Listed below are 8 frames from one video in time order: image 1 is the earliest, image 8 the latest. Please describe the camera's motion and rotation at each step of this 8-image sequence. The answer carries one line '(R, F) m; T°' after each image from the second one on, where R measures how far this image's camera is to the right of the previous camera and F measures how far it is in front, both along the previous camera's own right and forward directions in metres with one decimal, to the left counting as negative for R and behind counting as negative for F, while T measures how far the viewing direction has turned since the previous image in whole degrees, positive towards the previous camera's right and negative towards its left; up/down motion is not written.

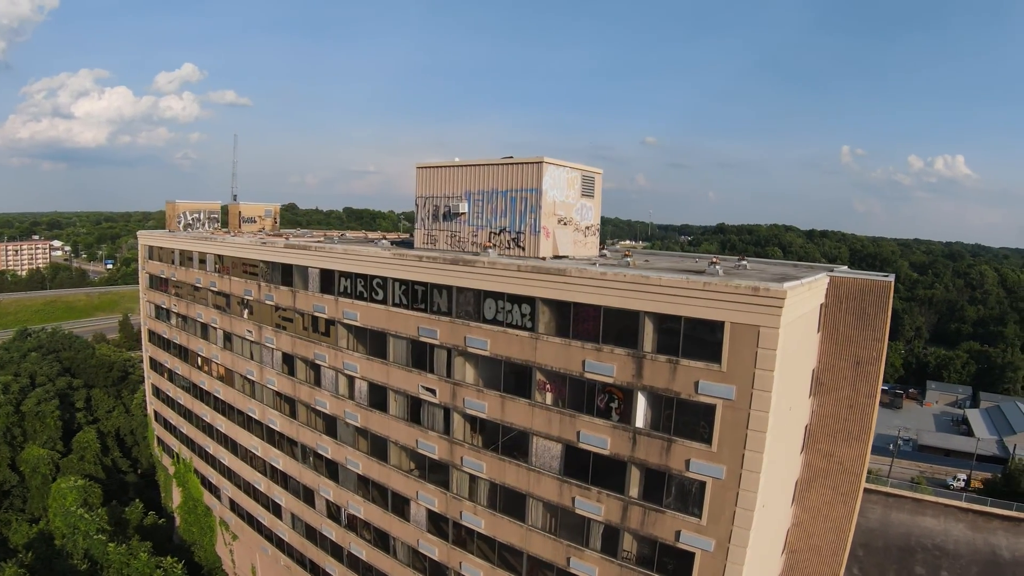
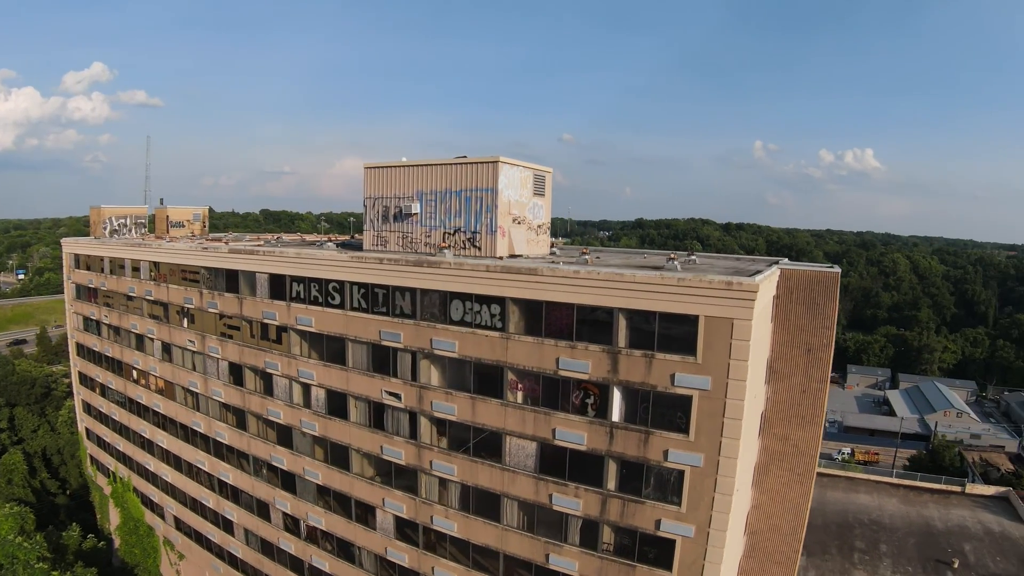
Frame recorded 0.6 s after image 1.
(-0.7, +0.1) m; +6°
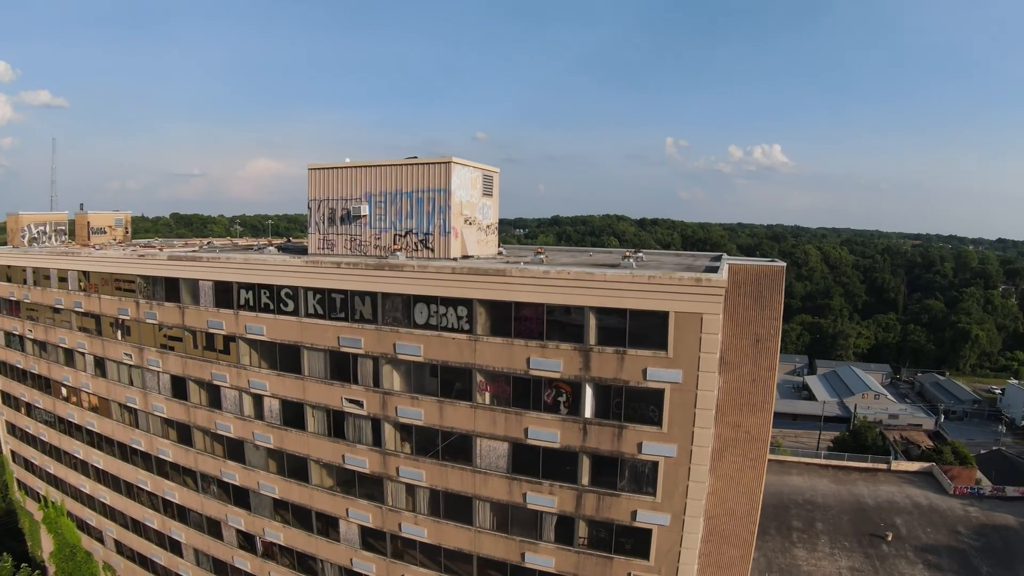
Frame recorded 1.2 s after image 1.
(-0.7, 0.0) m; +6°
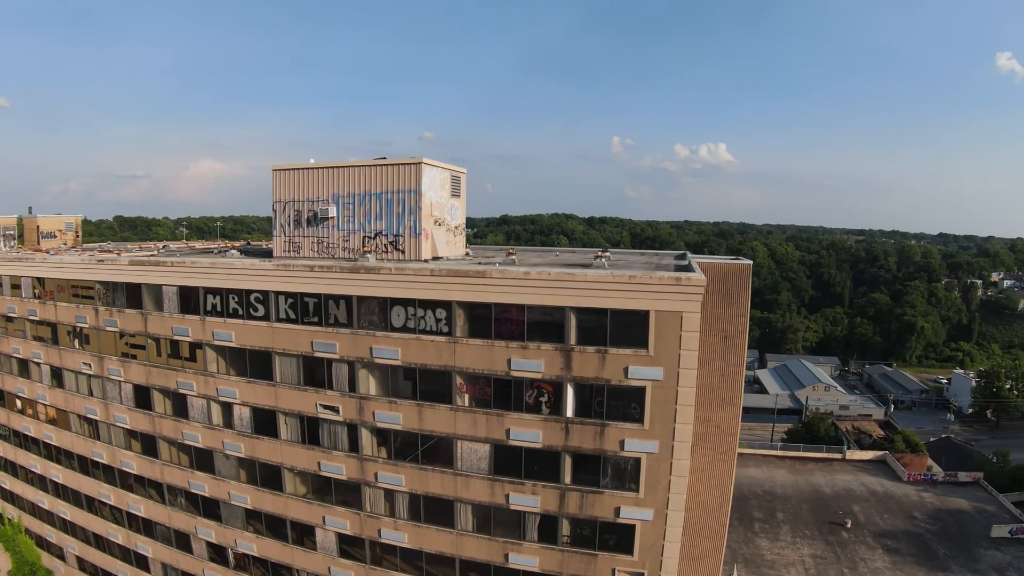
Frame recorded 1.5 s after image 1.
(-0.3, 0.0) m; +4°
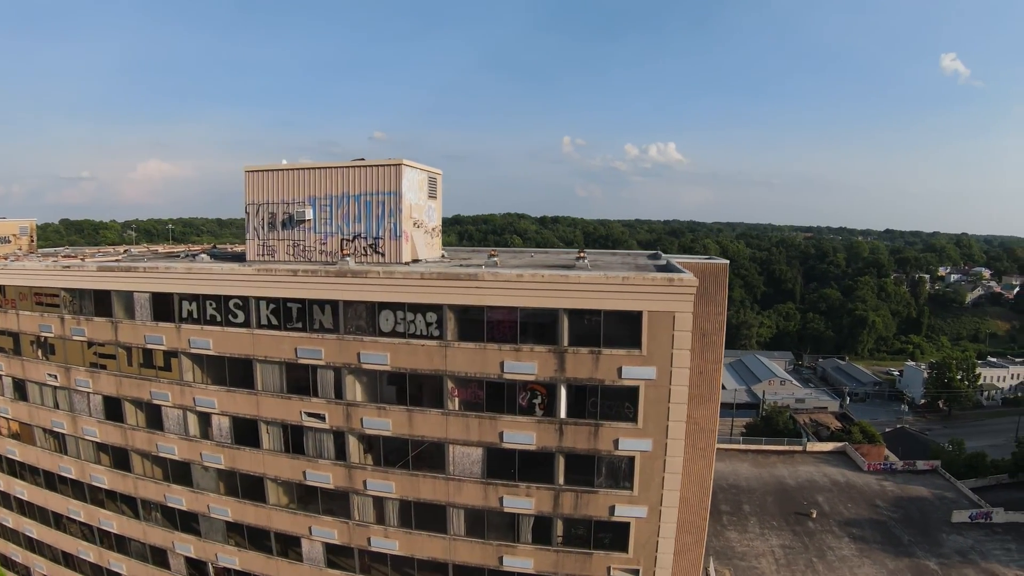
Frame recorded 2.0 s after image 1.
(-0.6, 0.0) m; +3°
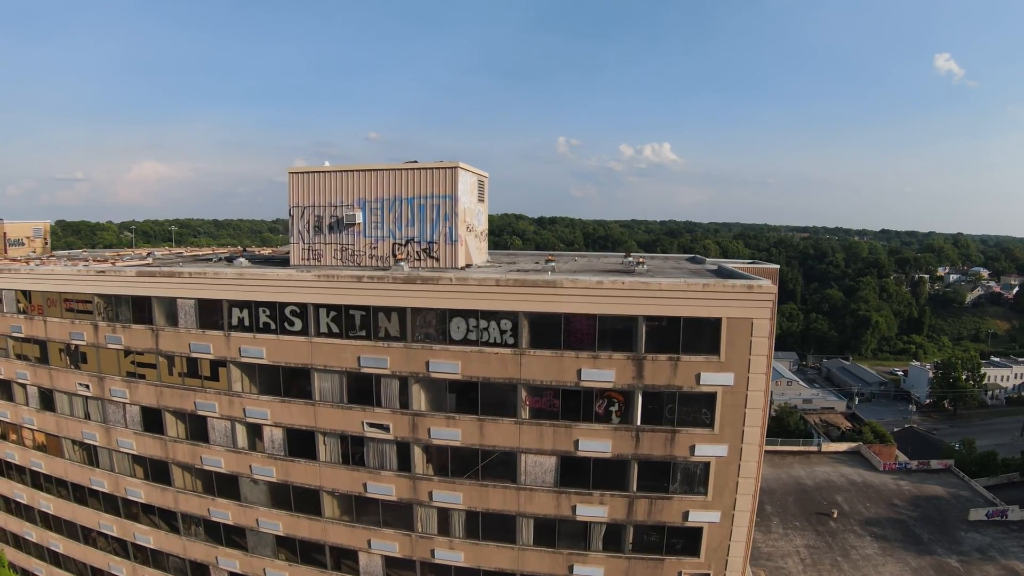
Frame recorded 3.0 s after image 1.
(-2.7, +0.2) m; +1°
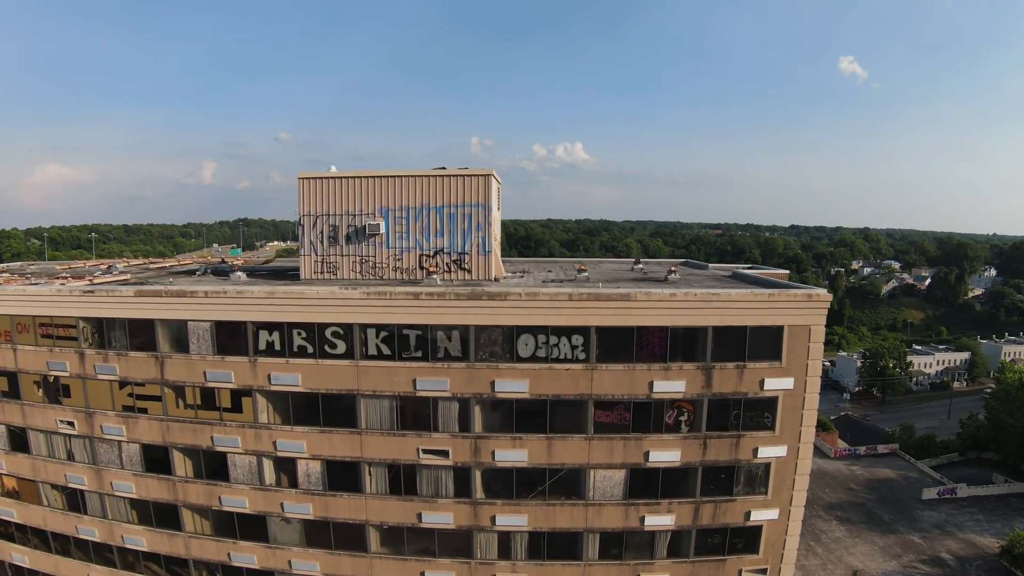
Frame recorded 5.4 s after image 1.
(-4.0, +0.6) m; +7°
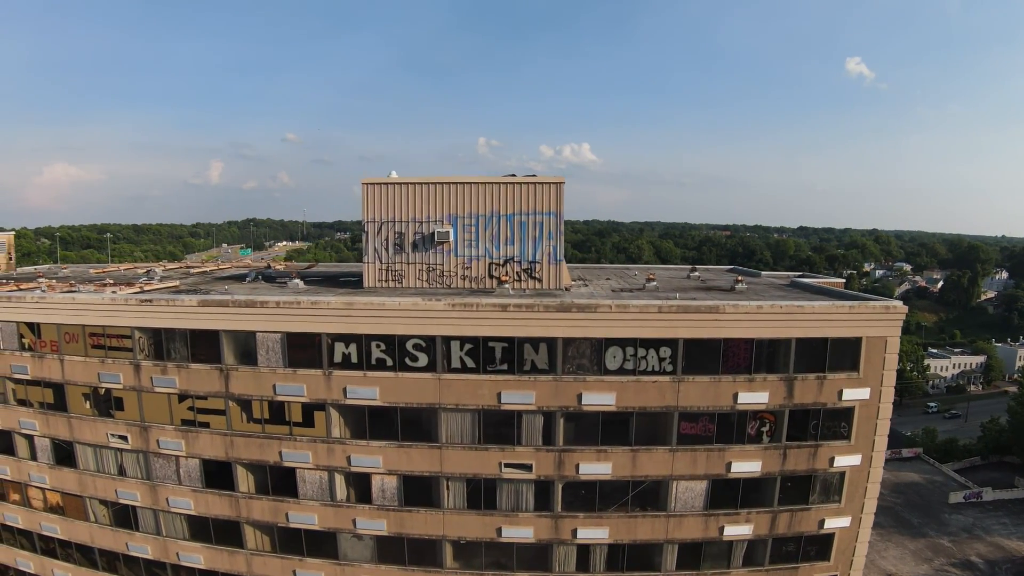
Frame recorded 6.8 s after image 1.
(-2.8, -0.3) m; 0°
